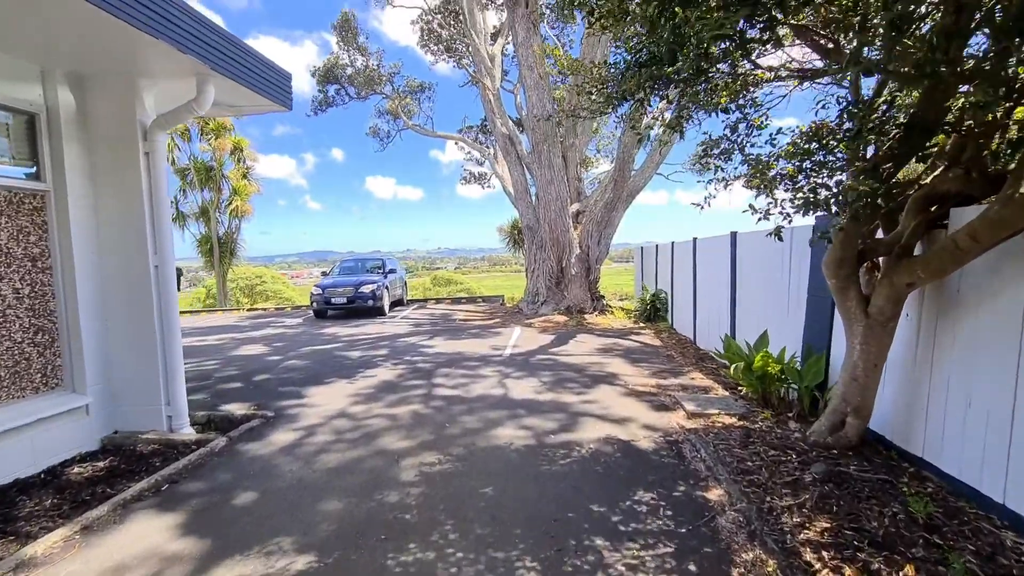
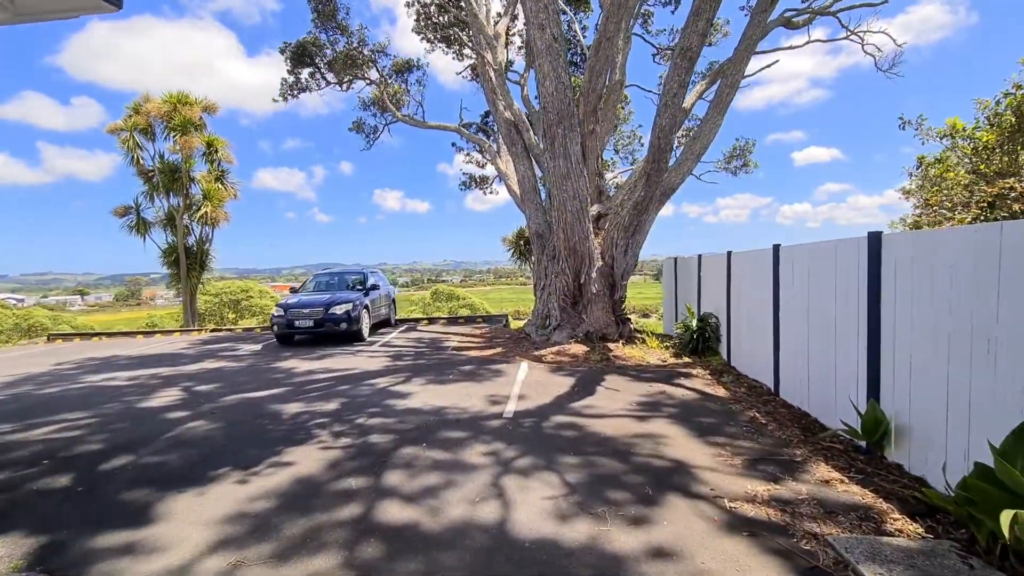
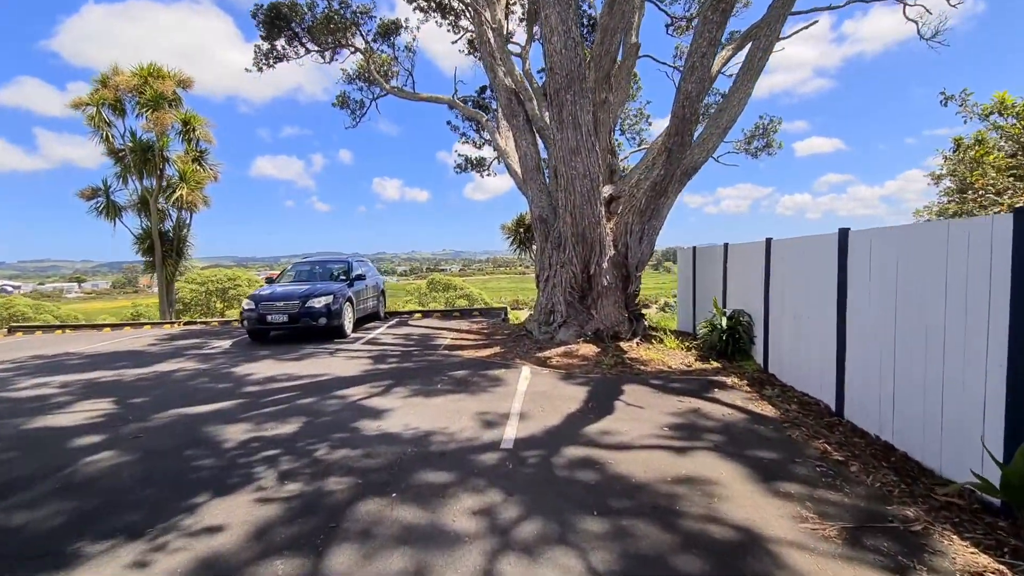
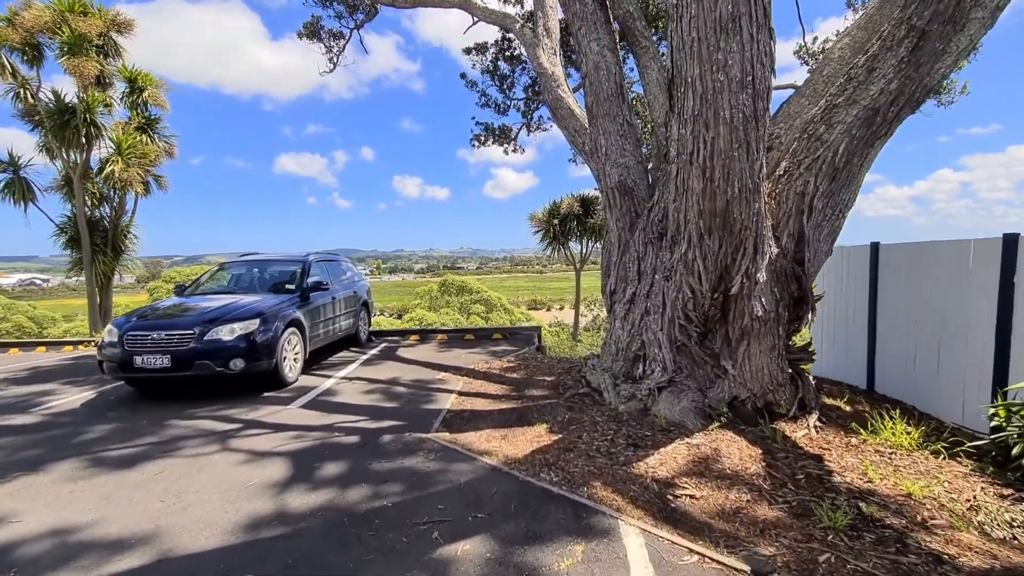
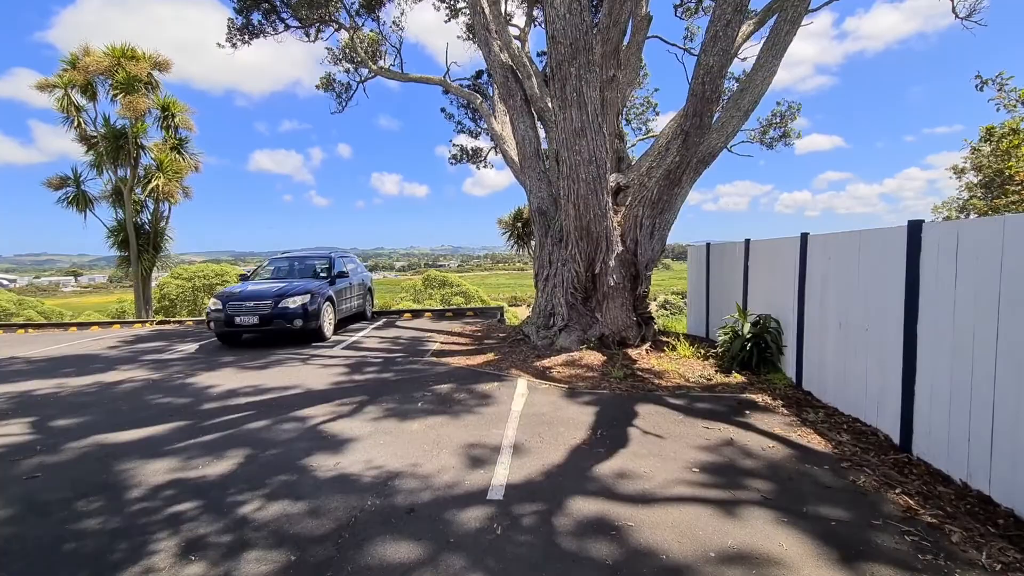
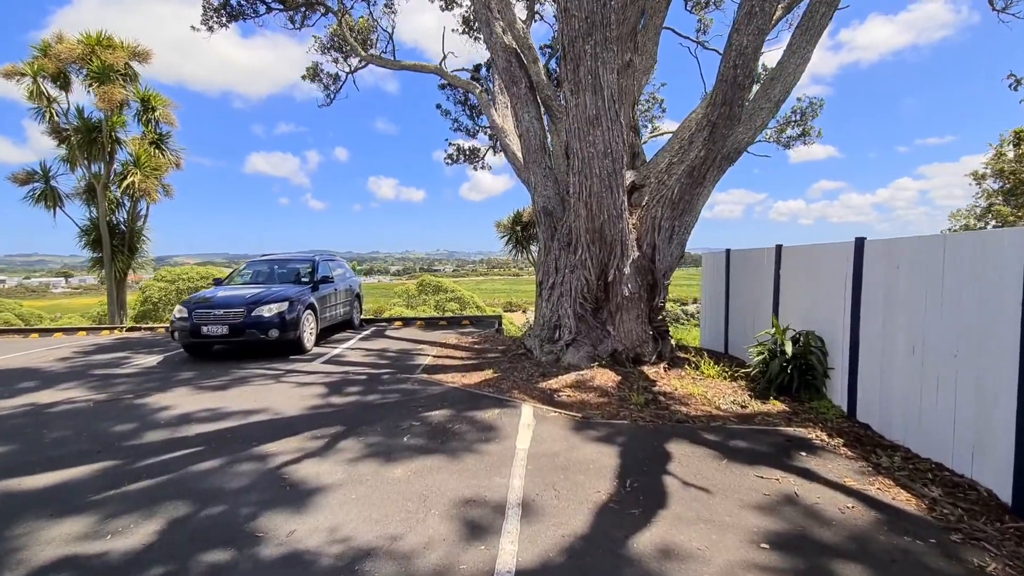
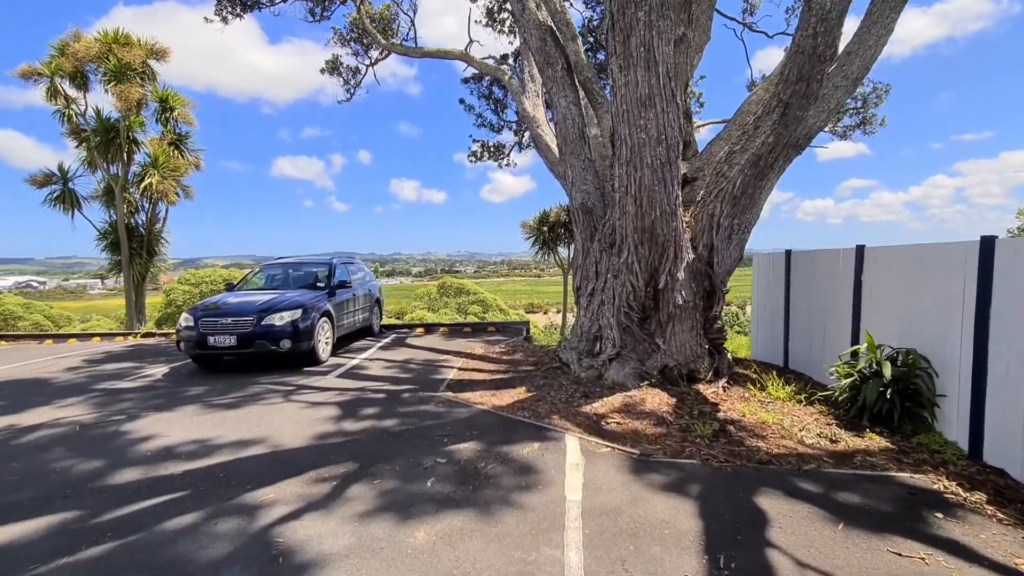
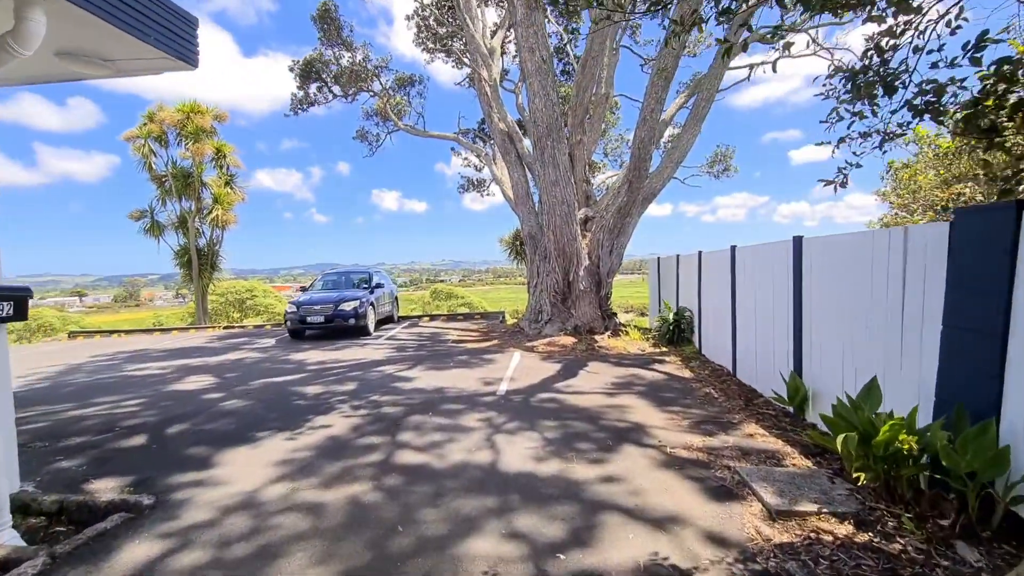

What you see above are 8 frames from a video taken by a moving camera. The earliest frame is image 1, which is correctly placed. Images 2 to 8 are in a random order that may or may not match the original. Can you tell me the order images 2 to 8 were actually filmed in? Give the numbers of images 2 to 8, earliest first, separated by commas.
8, 2, 3, 5, 6, 7, 4
